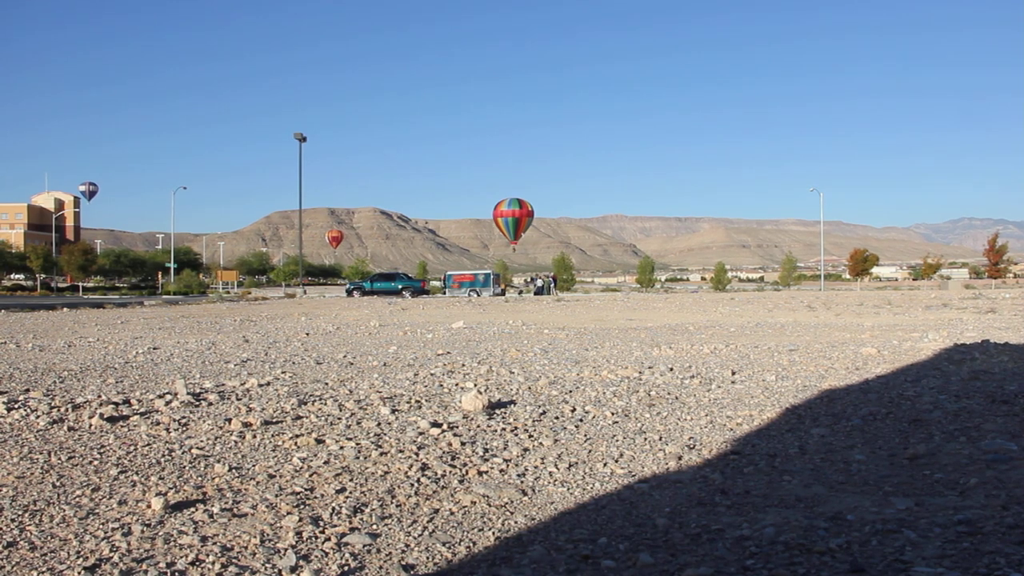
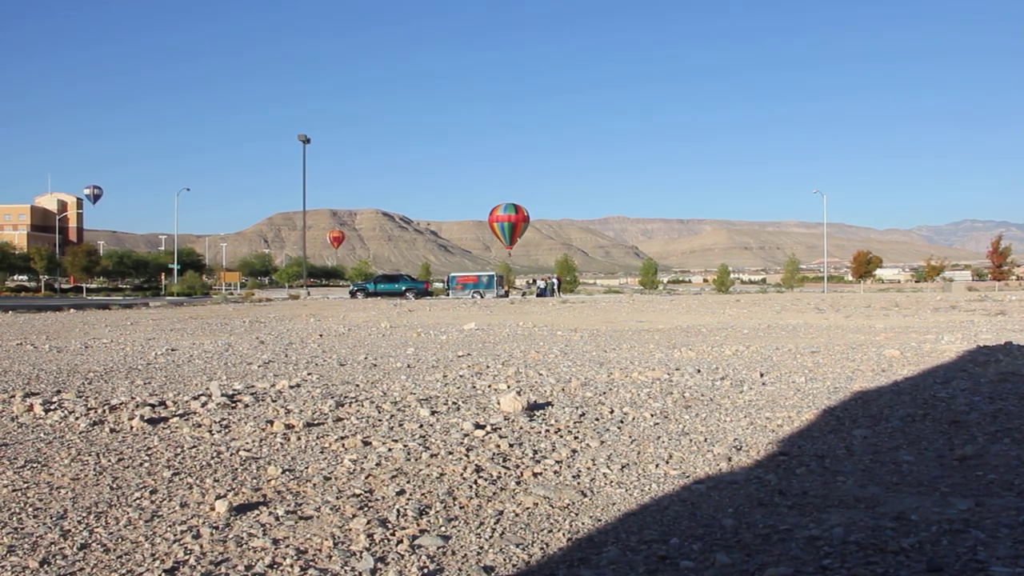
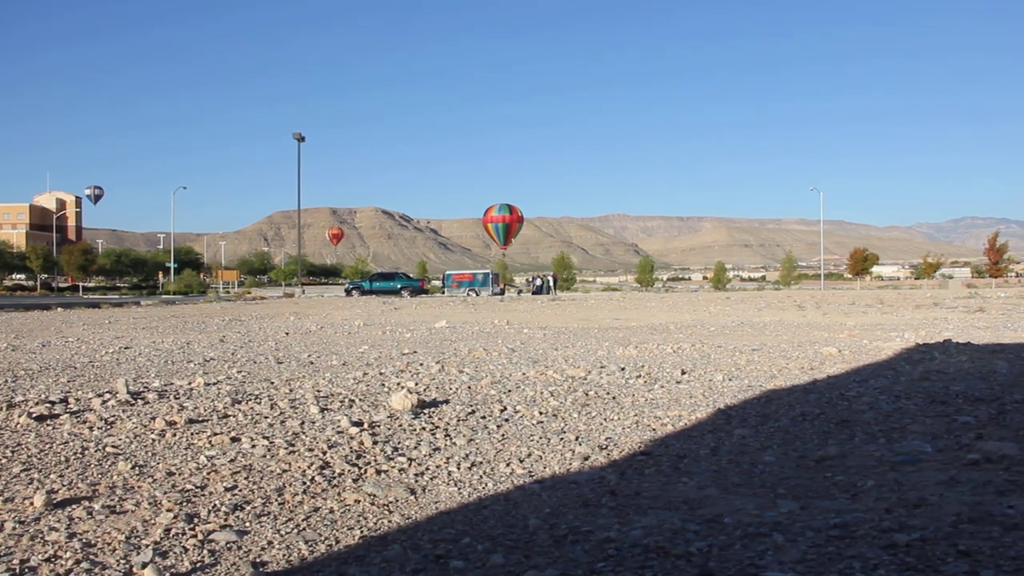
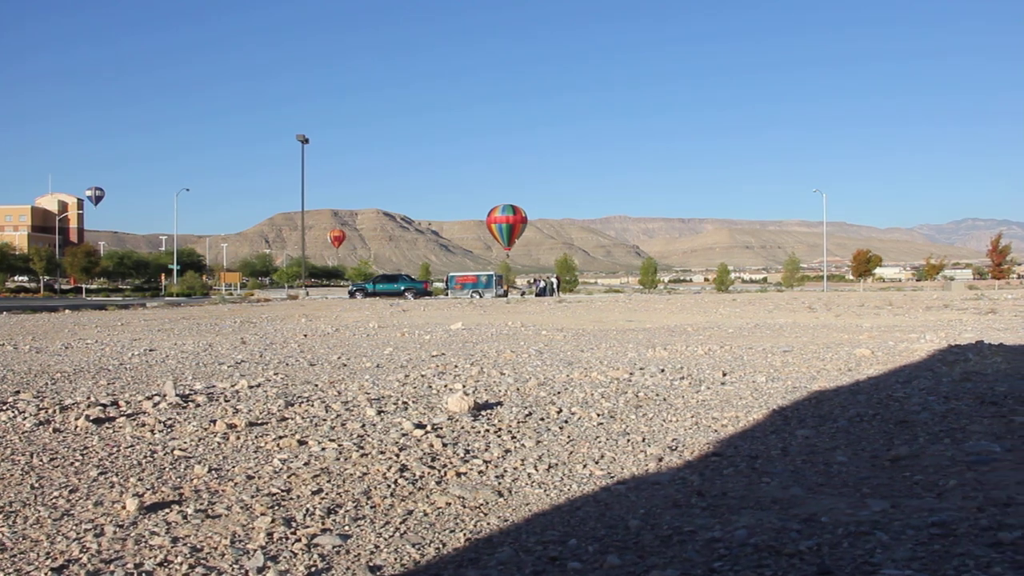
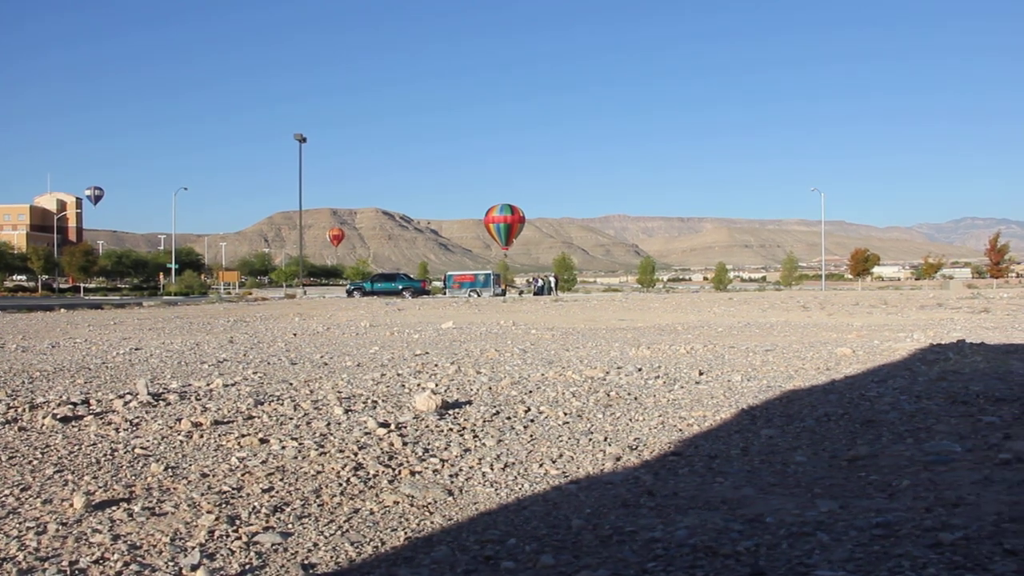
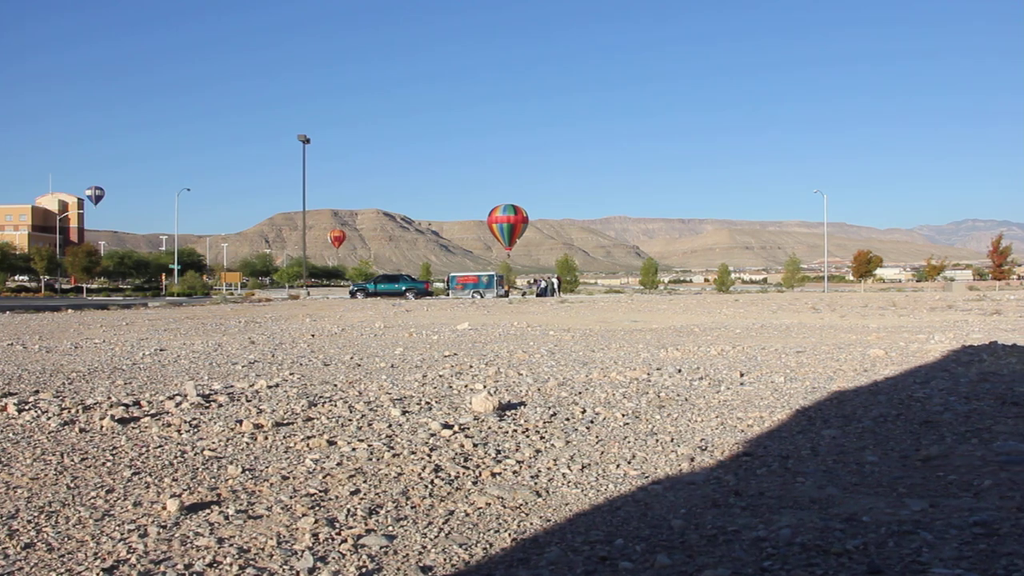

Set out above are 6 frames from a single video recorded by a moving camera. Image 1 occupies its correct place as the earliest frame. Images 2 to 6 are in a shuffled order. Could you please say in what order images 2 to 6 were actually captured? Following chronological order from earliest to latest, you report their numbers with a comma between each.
2, 6, 4, 5, 3
